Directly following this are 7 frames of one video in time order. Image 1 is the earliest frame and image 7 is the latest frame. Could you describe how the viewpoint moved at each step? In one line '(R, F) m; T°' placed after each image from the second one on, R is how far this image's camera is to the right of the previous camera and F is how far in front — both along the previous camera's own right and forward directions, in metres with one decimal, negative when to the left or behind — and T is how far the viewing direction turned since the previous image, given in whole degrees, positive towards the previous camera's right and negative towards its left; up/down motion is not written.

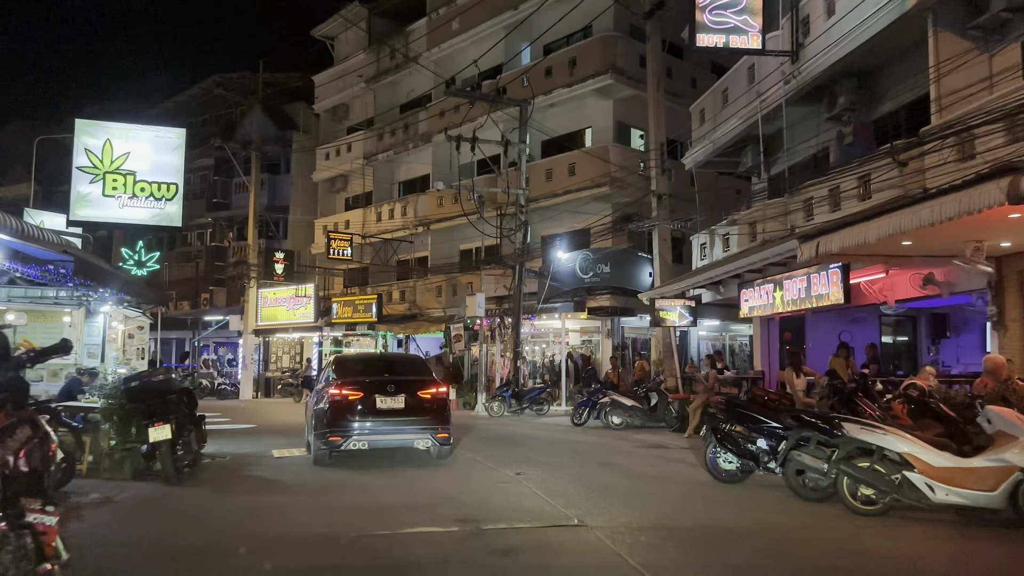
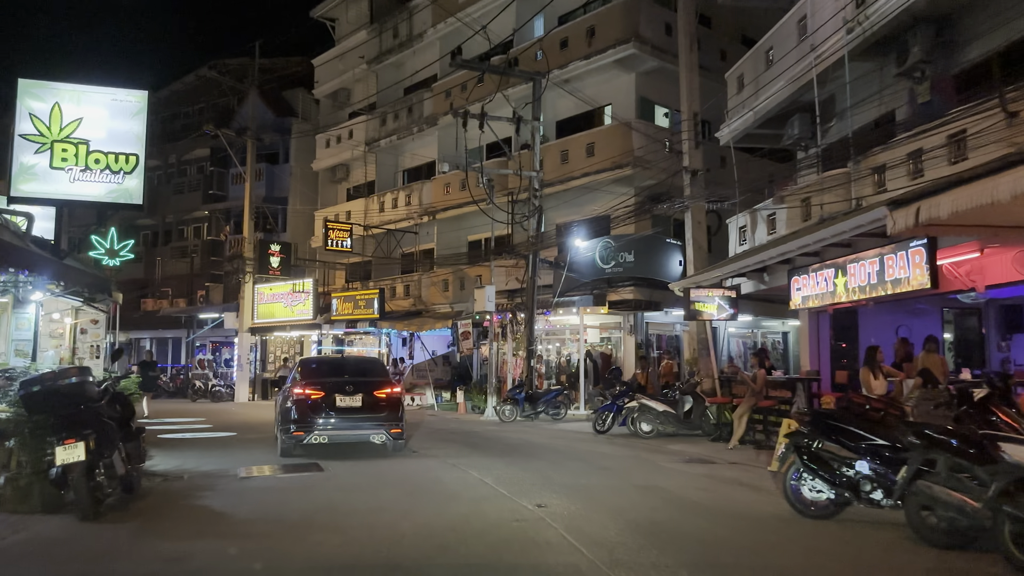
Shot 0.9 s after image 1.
(-0.1, +2.3) m; -1°
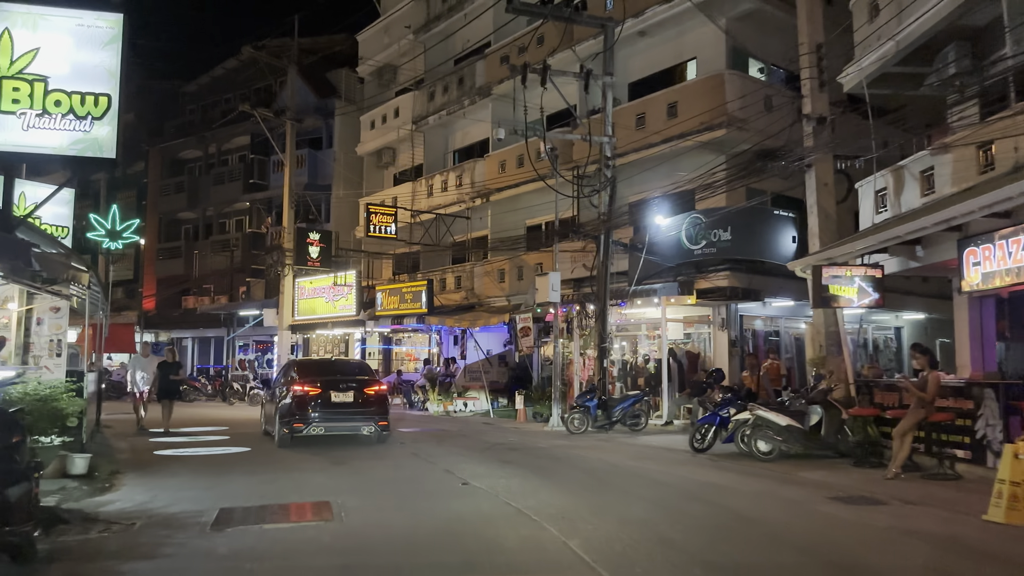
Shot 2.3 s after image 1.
(-0.4, +3.5) m; -4°
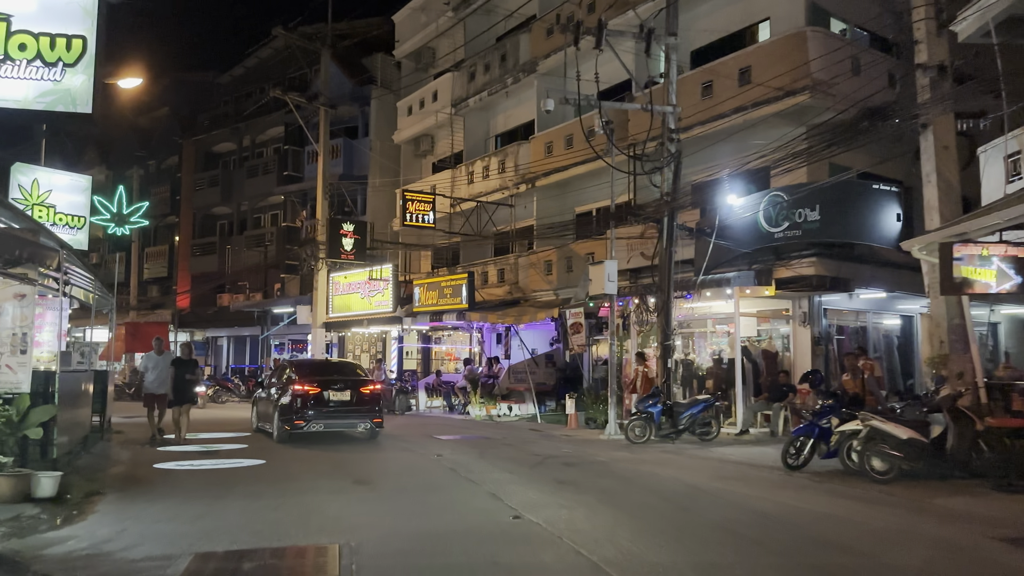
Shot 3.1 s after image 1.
(-0.2, +2.1) m; -3°
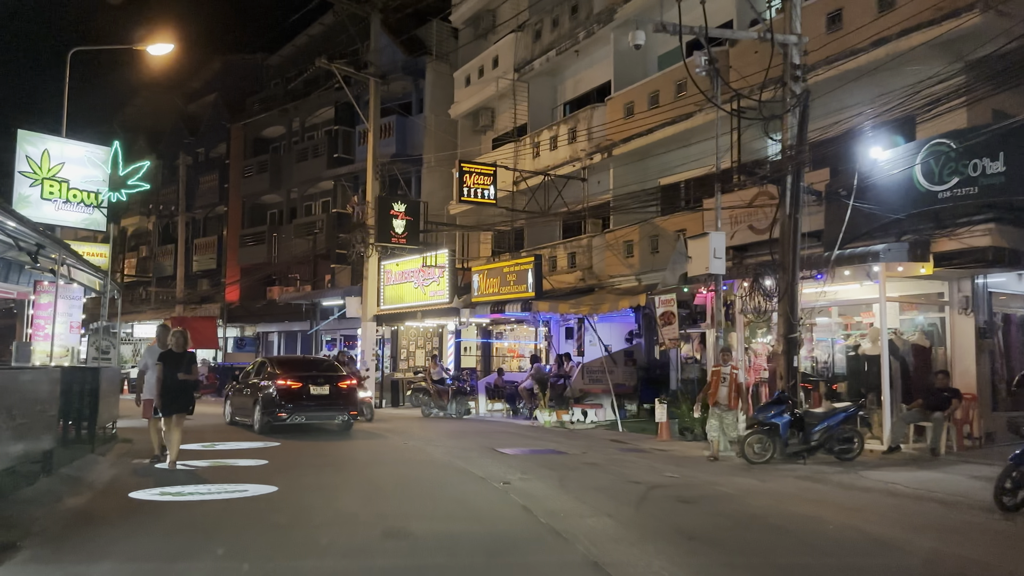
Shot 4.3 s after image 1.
(-0.4, +3.2) m; -4°
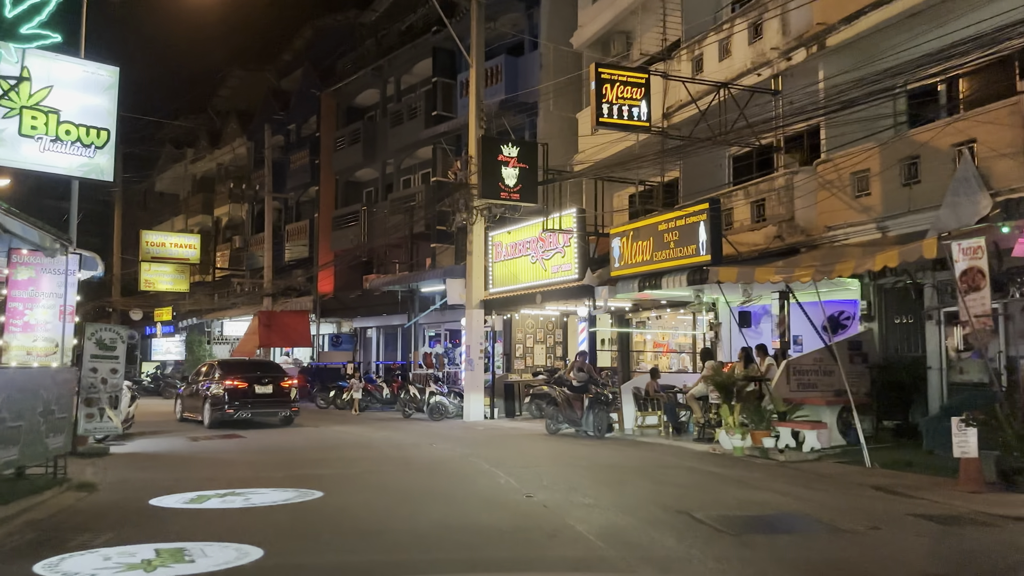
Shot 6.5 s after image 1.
(-0.9, +6.1) m; -8°
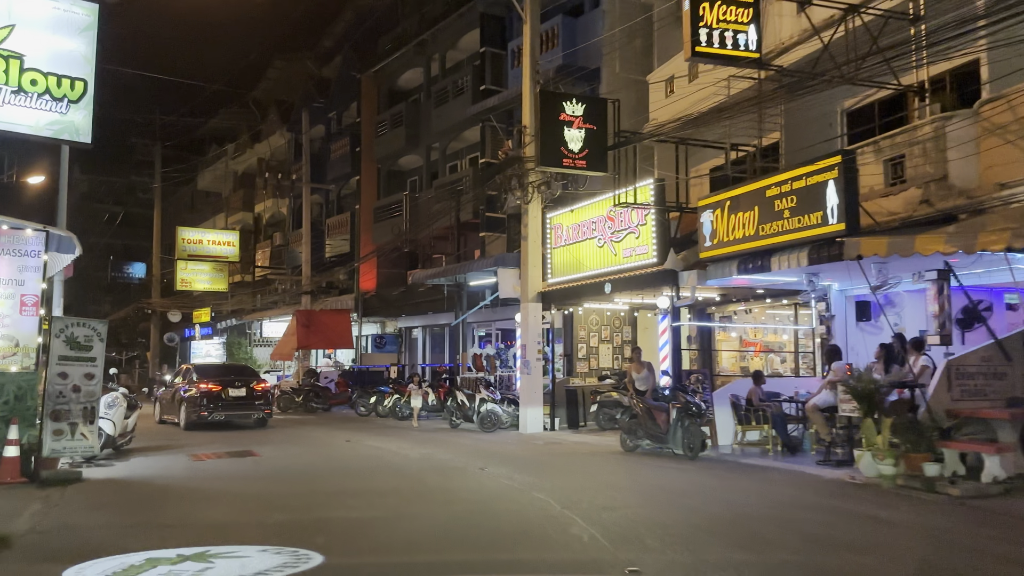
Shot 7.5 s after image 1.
(-0.3, +2.9) m; -4°
